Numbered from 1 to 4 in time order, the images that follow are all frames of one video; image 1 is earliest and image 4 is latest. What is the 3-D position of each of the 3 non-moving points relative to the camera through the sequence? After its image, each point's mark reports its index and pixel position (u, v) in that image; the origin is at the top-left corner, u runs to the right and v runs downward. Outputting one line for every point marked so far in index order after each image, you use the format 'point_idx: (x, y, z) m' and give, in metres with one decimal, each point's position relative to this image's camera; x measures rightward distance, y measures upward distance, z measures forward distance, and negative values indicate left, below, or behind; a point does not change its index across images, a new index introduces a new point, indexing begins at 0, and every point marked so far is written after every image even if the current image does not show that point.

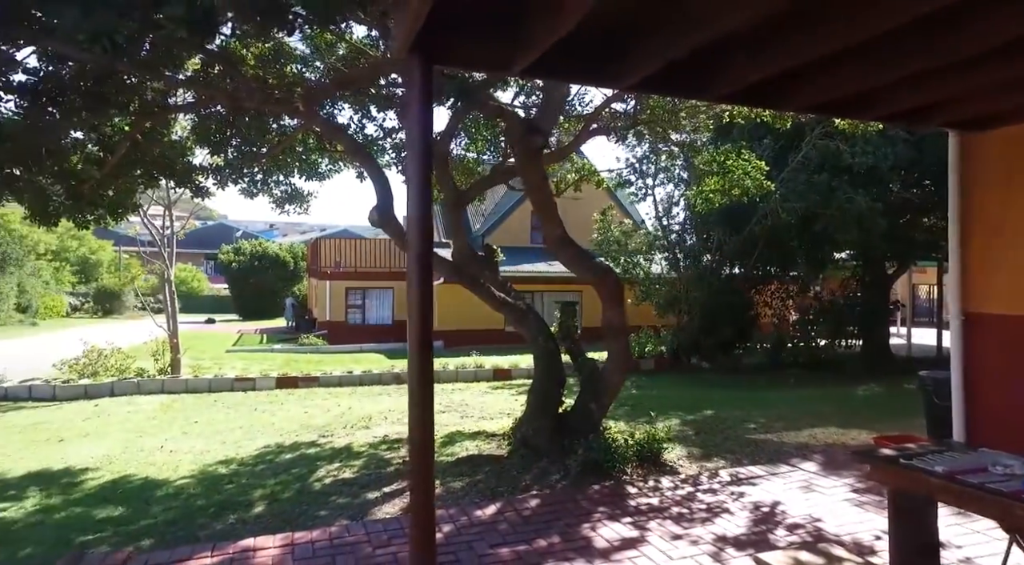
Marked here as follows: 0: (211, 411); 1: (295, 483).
0: (-3.8, -1.6, +8.5) m
1: (-1.7, -1.6, +5.2) m
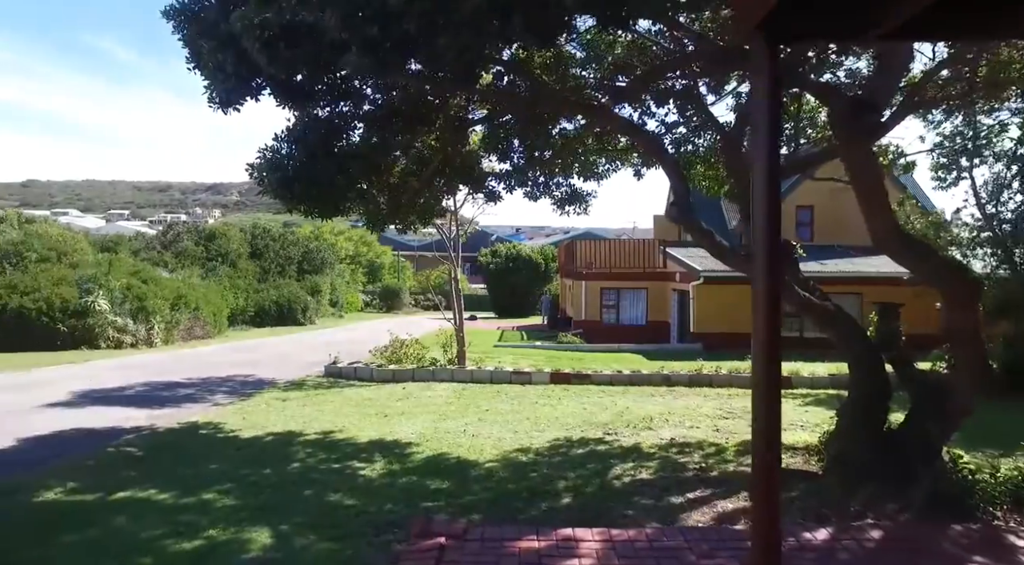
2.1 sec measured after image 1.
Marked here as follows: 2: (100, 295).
0: (-0.2, -1.6, +9.0) m
1: (+0.6, -1.5, +5.3) m
2: (-11.1, -0.4, +18.3) m
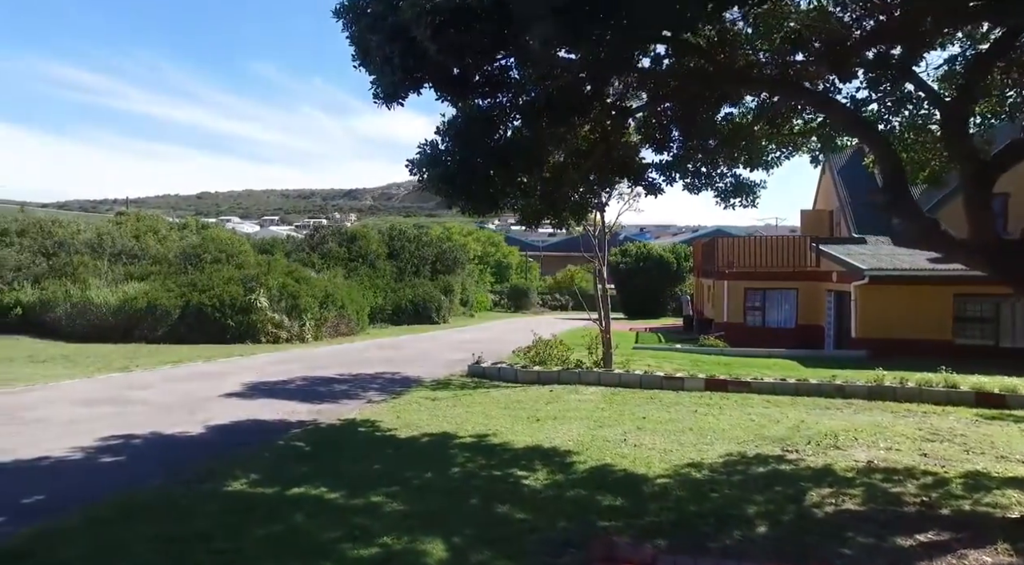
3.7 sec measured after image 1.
0: (+1.8, -1.6, +8.5) m
1: (+1.9, -1.5, +4.6) m
2: (-7.3, -0.3, +19.6) m
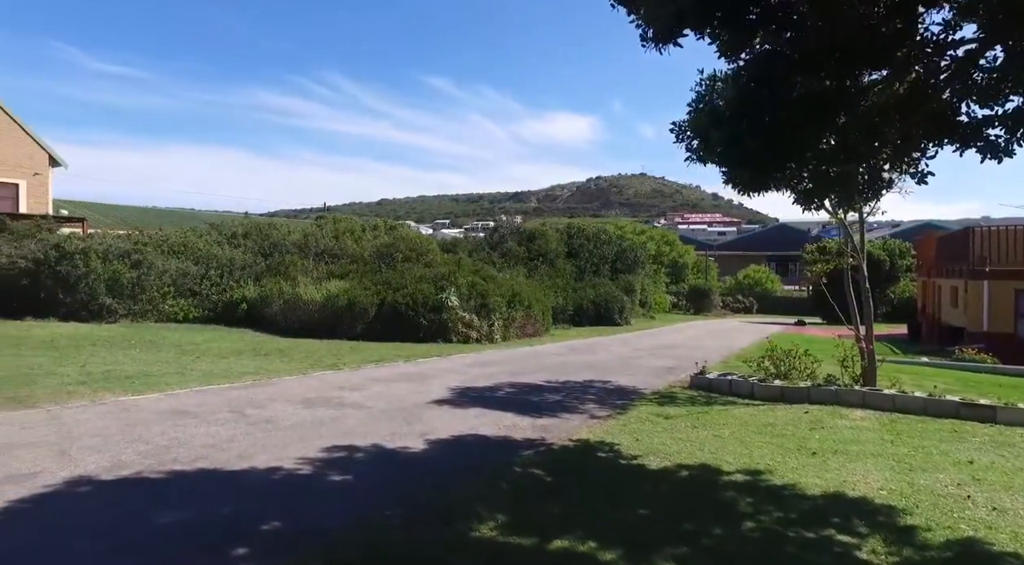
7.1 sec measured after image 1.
0: (+4.4, -1.6, +6.5) m
1: (+3.6, -1.5, +2.7) m
2: (-1.7, -0.3, +19.5) m
